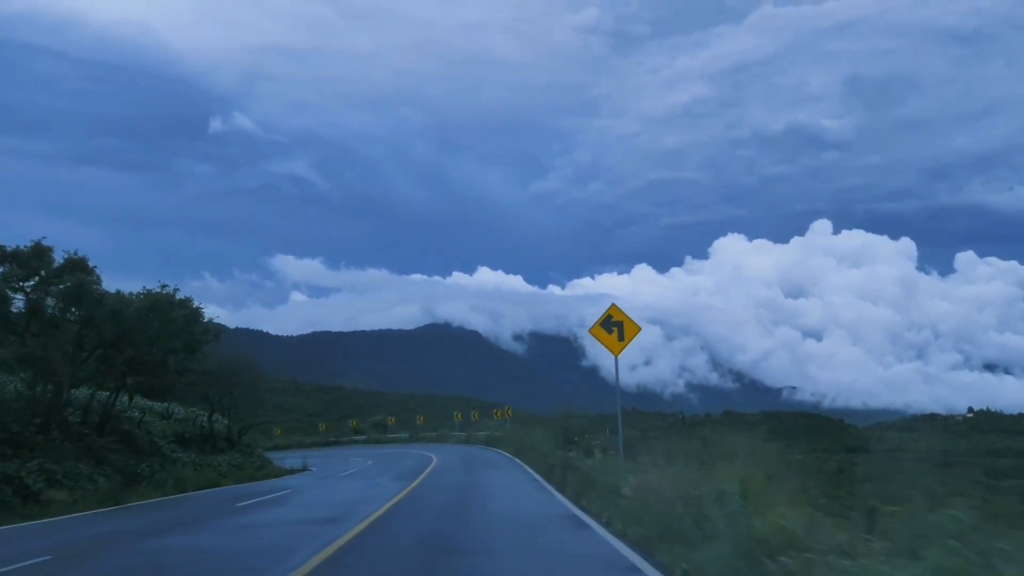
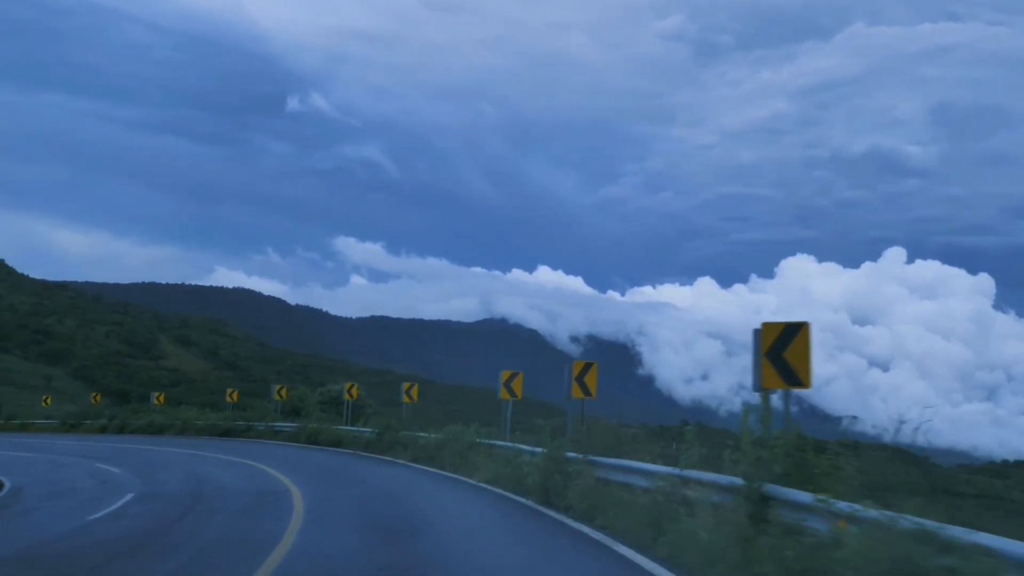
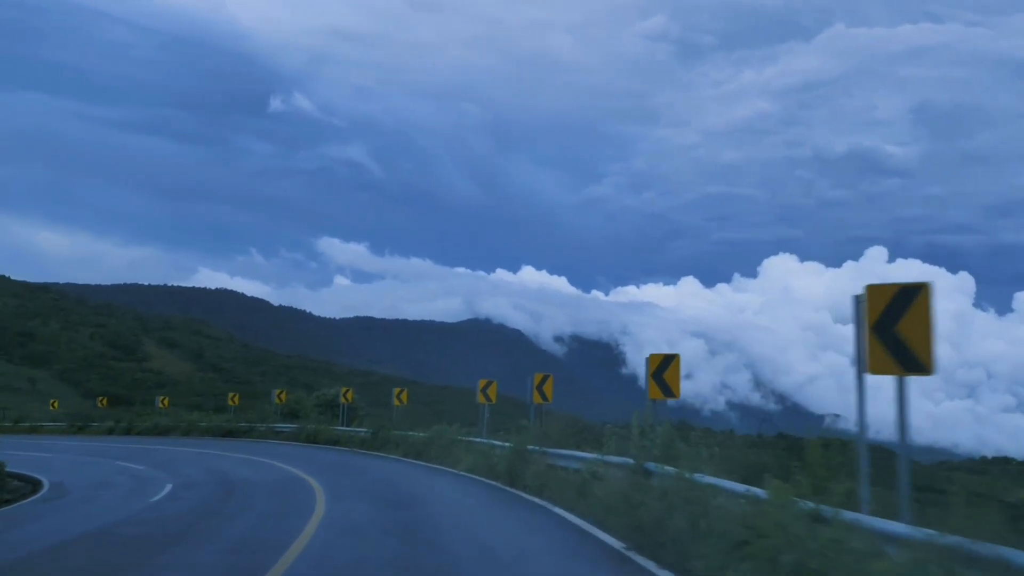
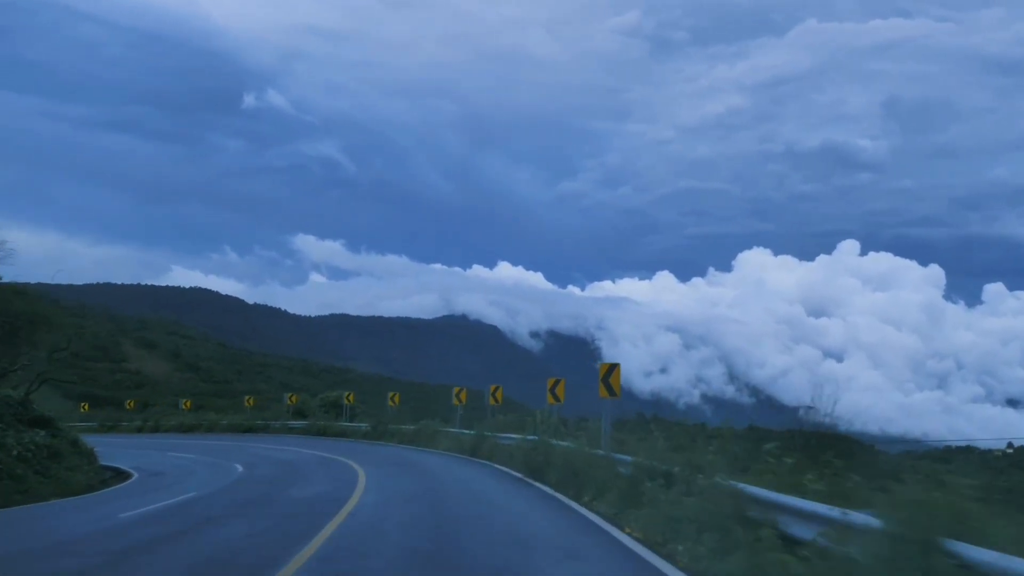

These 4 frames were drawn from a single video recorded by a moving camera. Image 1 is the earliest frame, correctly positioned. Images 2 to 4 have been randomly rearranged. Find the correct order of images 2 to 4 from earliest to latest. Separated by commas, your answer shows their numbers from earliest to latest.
4, 3, 2
